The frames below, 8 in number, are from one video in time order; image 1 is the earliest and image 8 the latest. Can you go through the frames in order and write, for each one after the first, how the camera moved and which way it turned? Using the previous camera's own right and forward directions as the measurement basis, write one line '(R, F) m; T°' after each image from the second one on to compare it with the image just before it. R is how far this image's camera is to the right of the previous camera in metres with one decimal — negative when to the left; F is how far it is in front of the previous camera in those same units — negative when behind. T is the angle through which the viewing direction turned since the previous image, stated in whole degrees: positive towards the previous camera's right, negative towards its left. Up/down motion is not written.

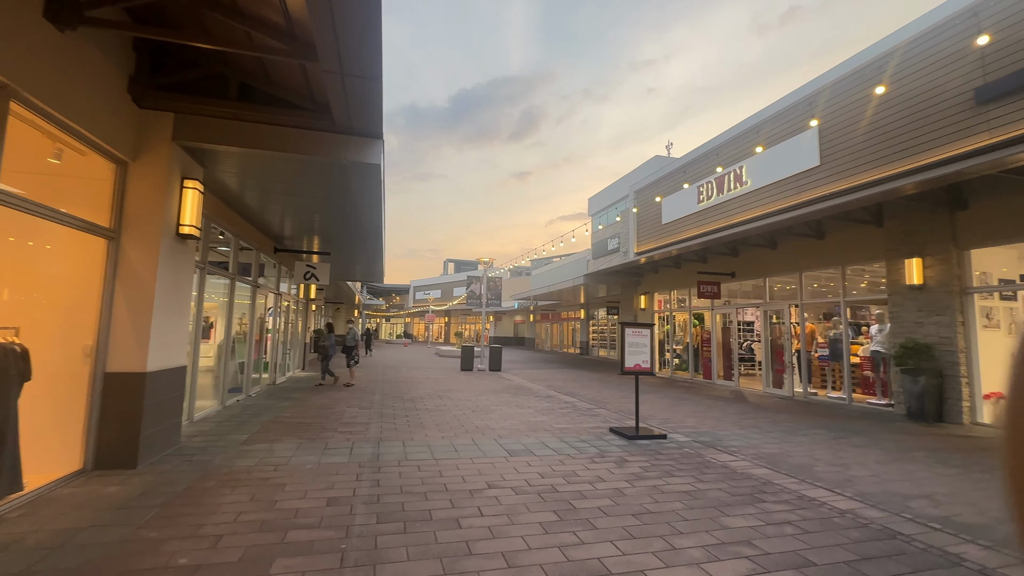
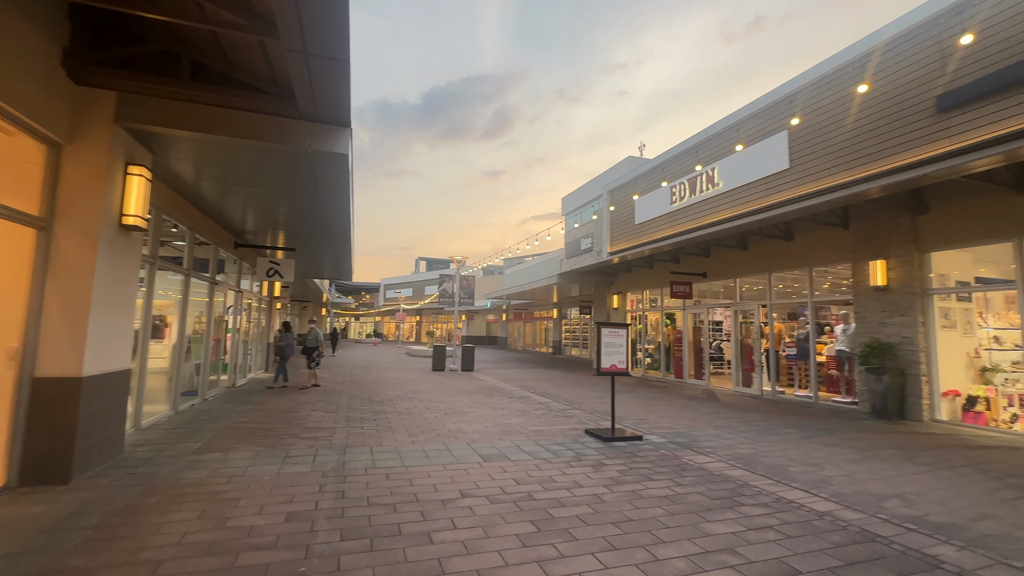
(0.0, +0.2) m; +3°
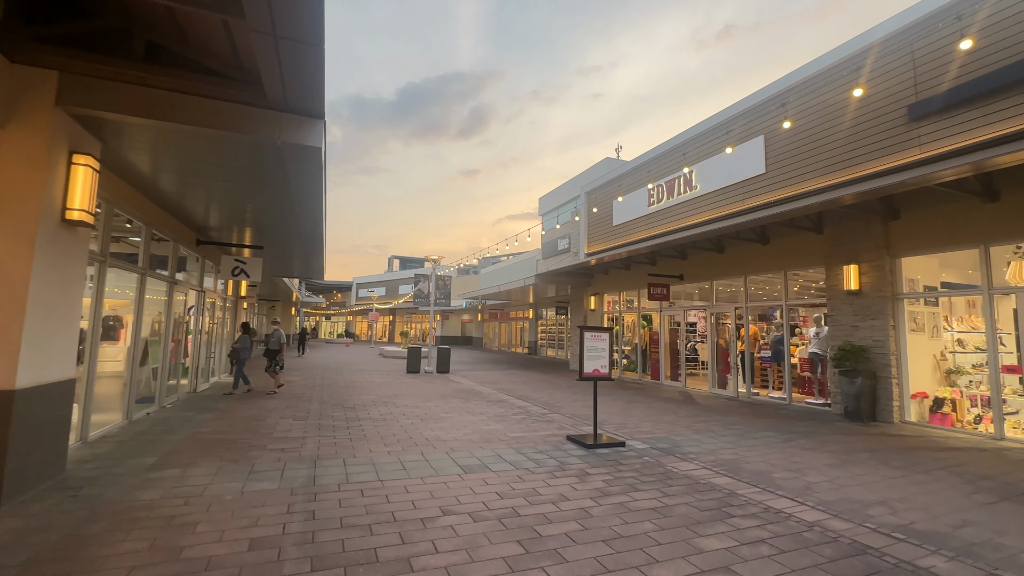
(-0.1, +0.2) m; +3°
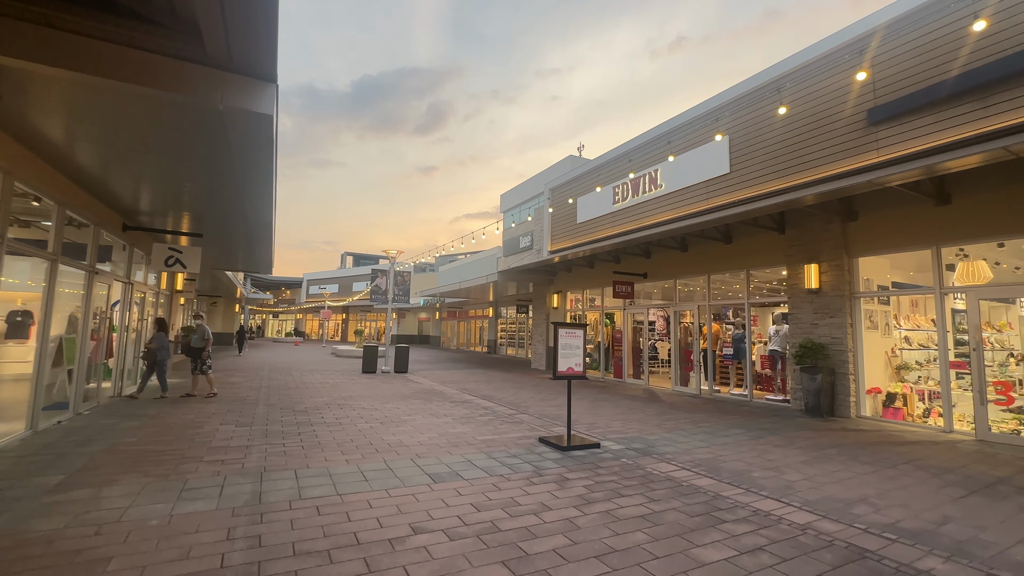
(-0.2, +0.4) m; +5°
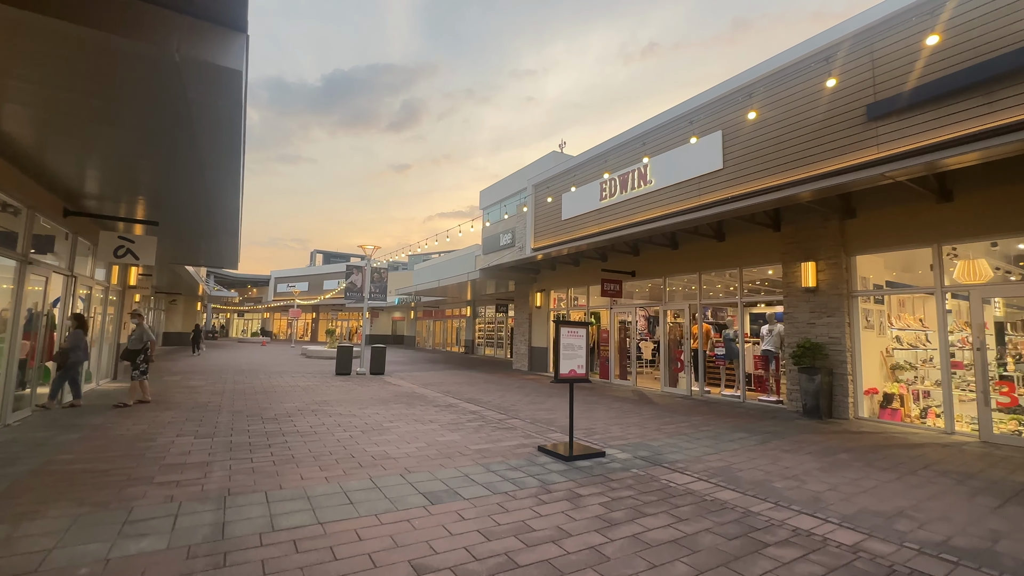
(-0.3, +0.5) m; +3°
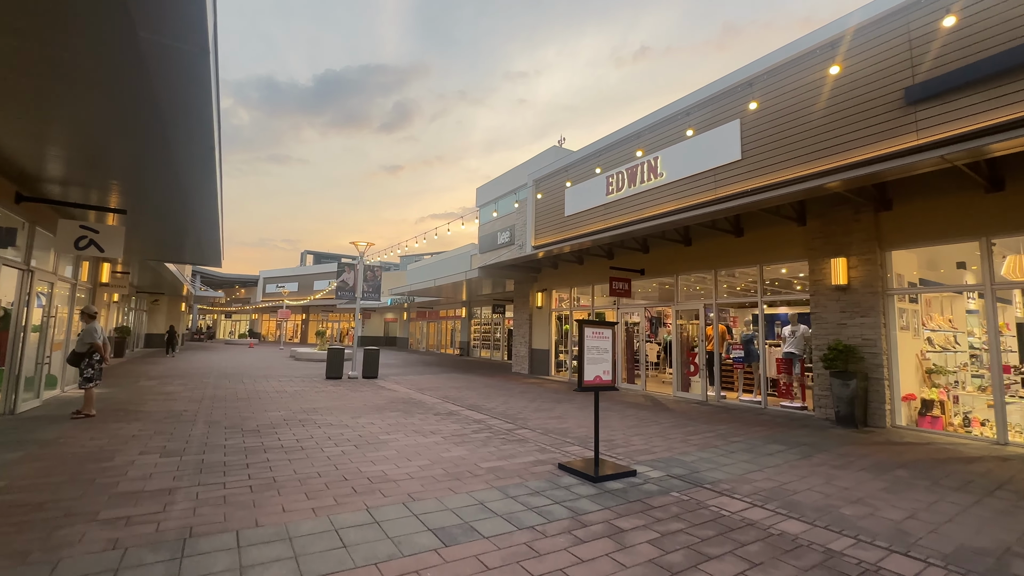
(-0.3, +0.7) m; +1°
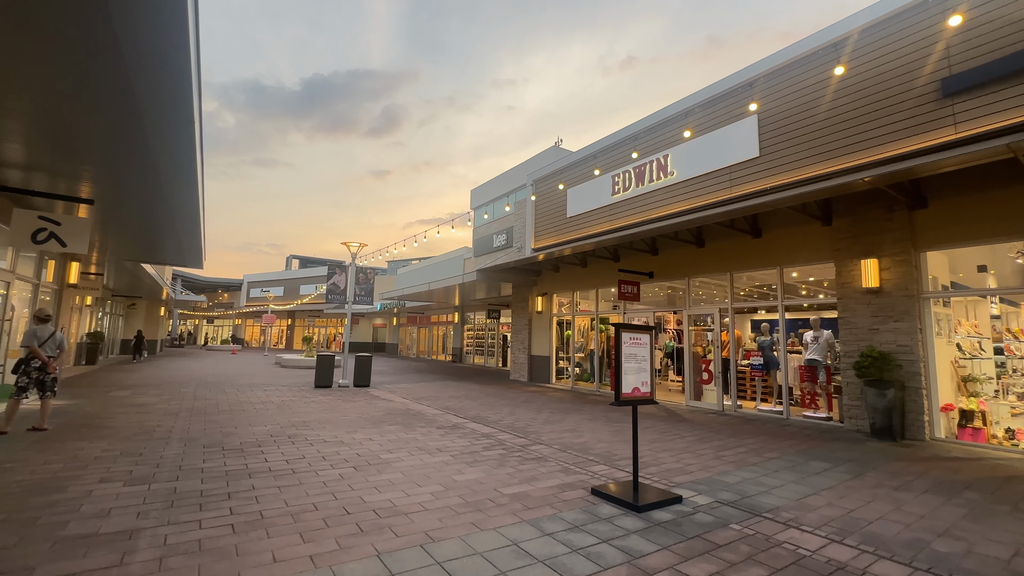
(-0.4, +0.6) m; +2°
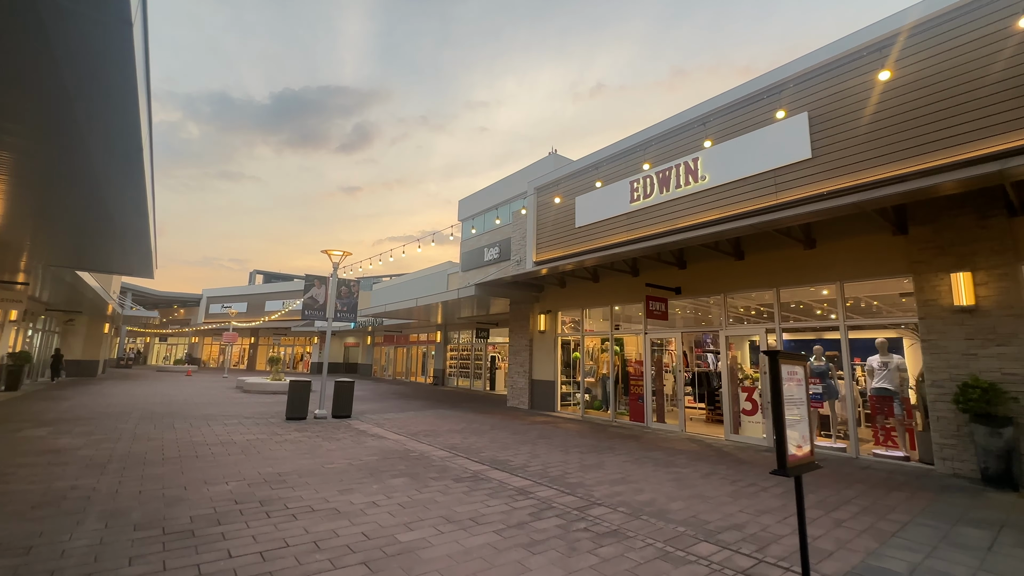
(-0.9, +1.4) m; +4°
